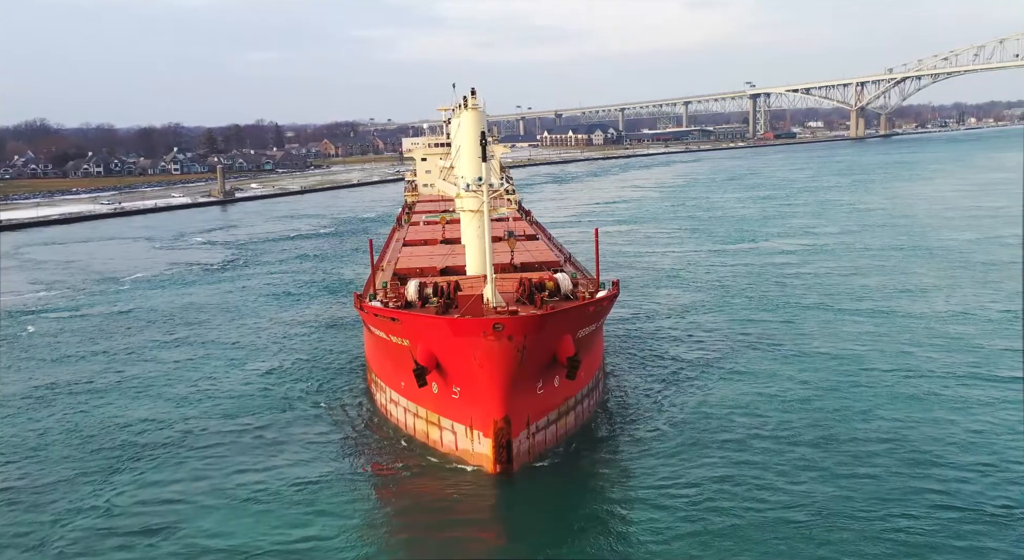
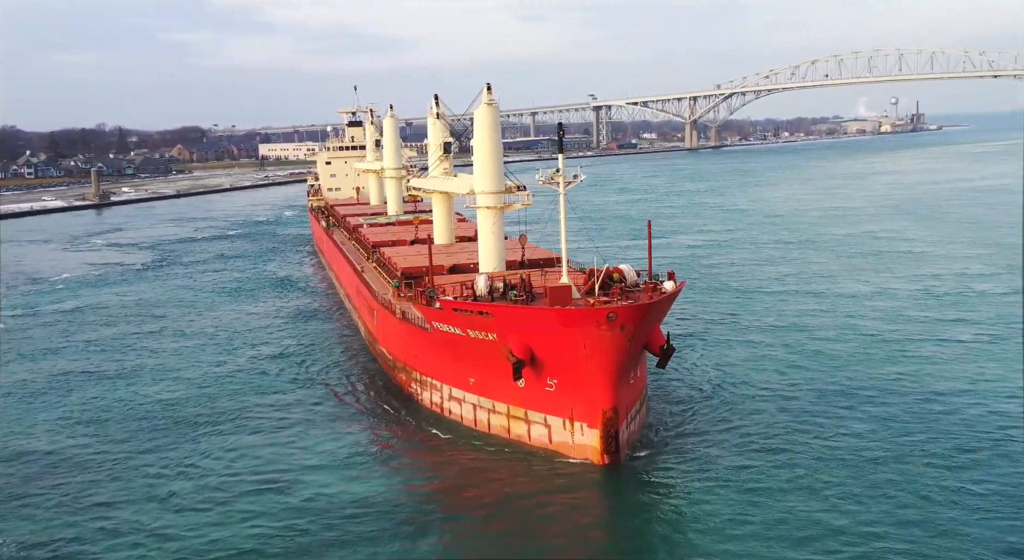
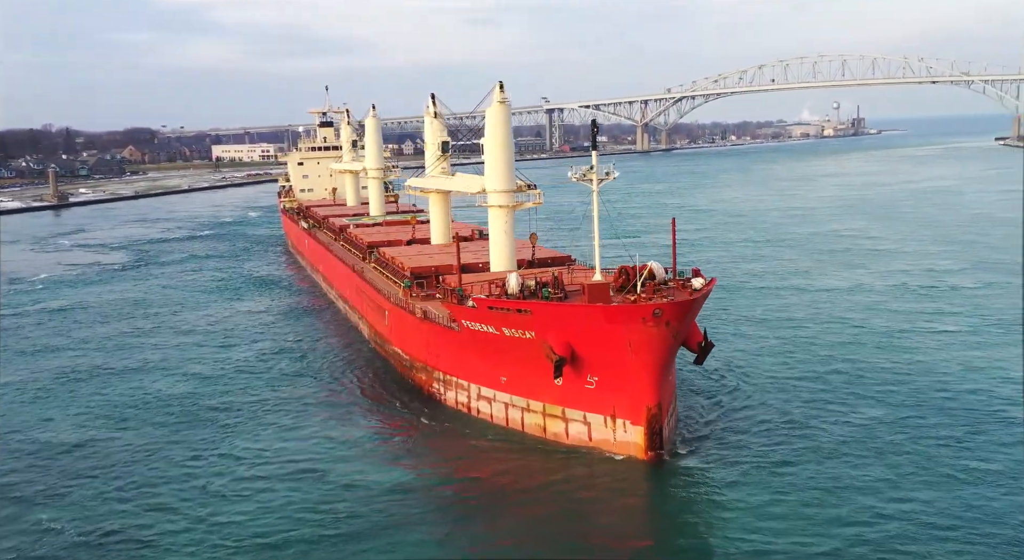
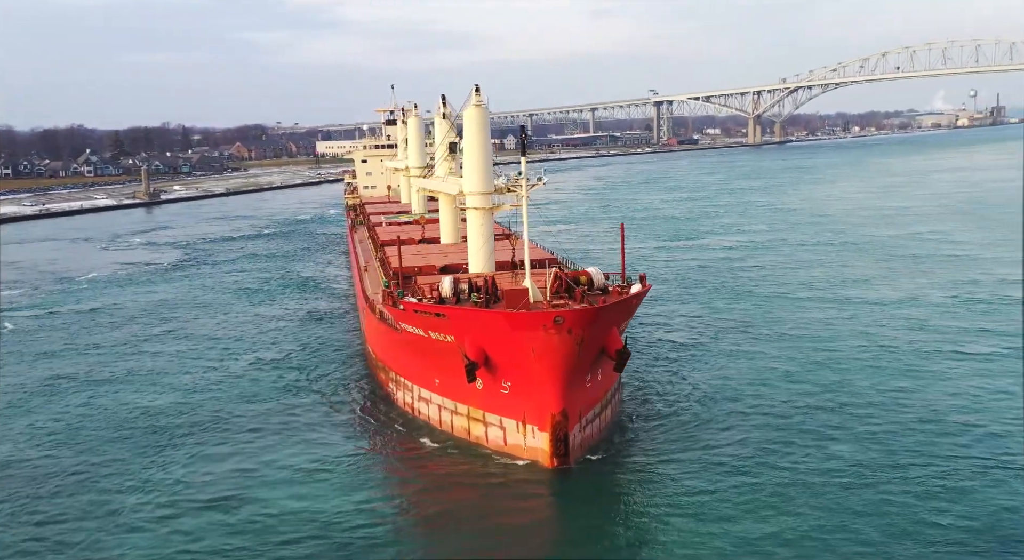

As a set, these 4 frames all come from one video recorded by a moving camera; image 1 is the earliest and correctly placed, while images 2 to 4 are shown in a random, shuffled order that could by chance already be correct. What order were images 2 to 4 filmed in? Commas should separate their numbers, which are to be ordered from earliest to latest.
4, 2, 3
